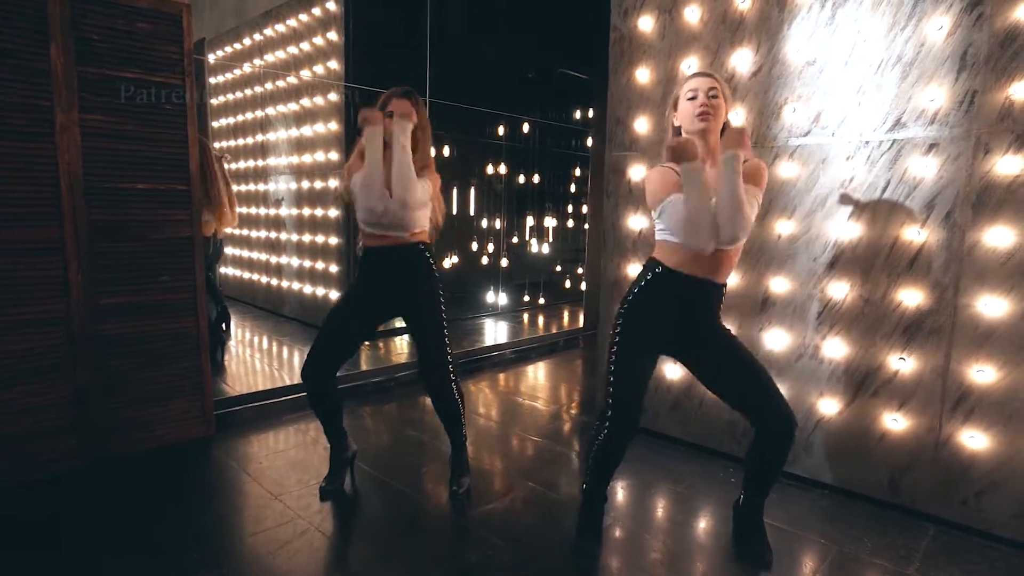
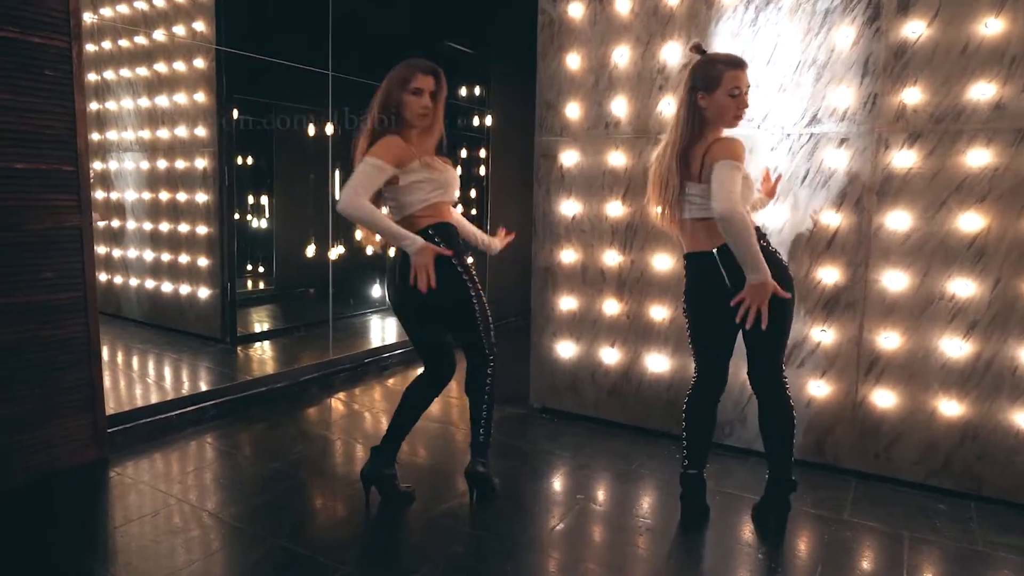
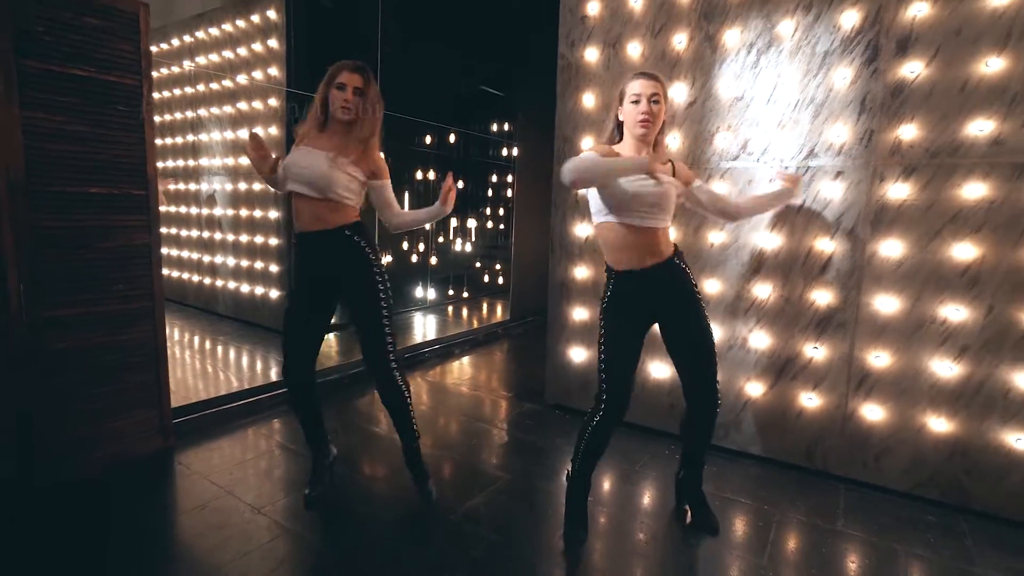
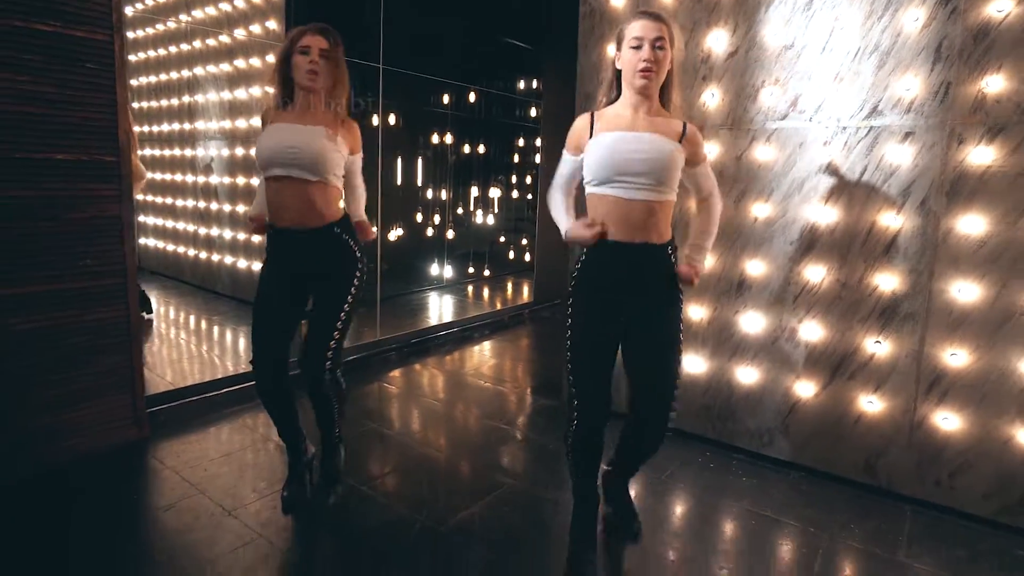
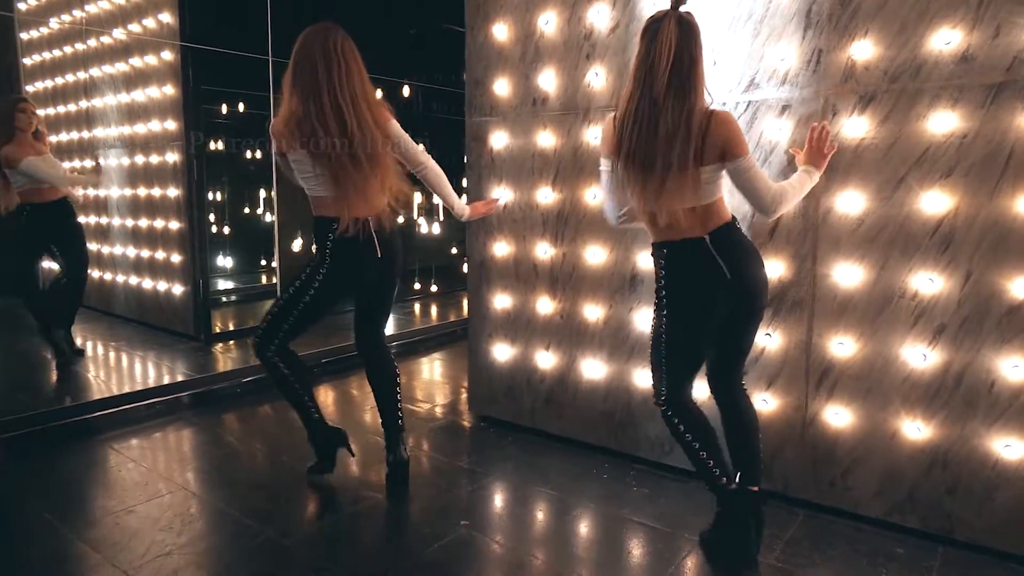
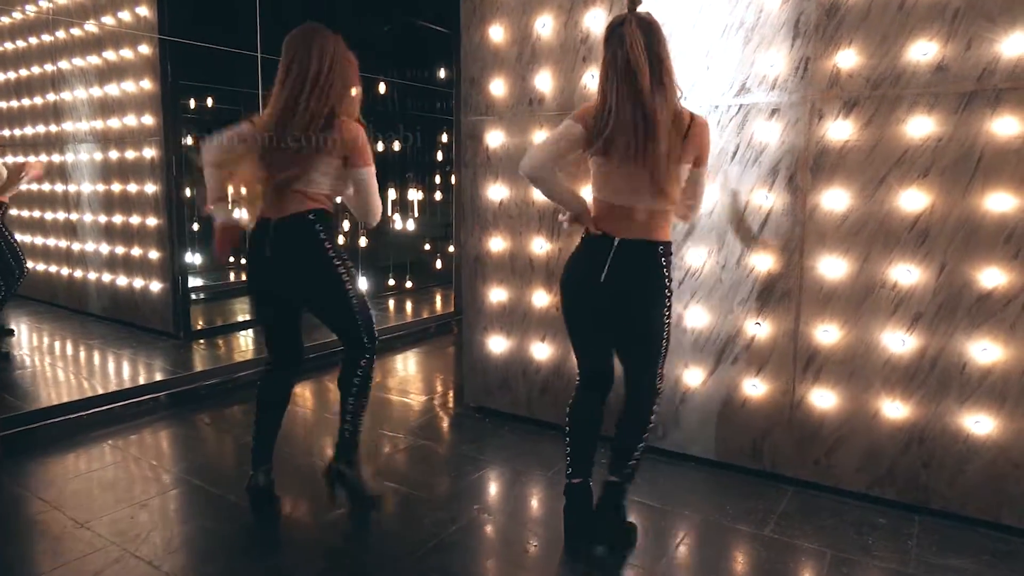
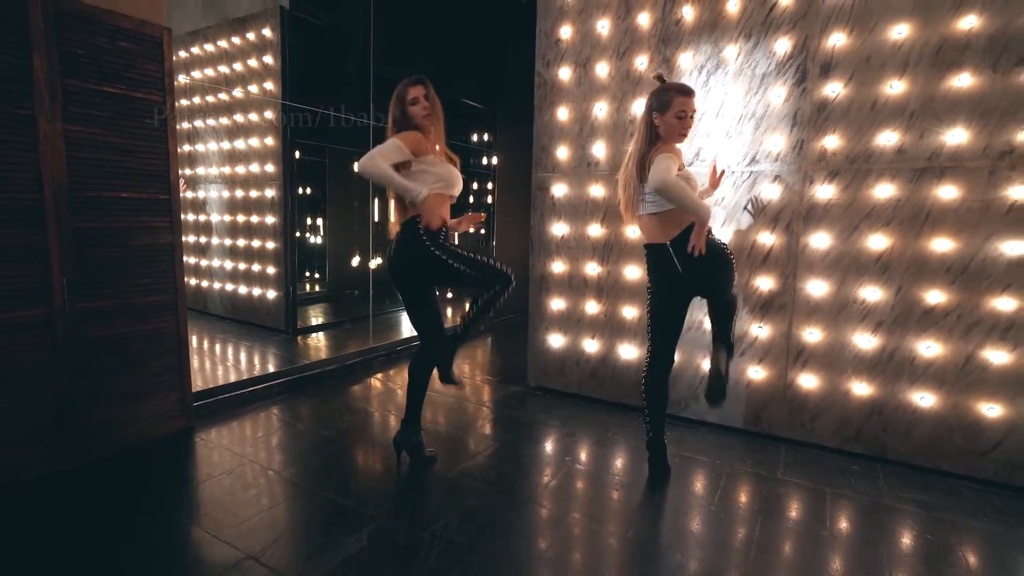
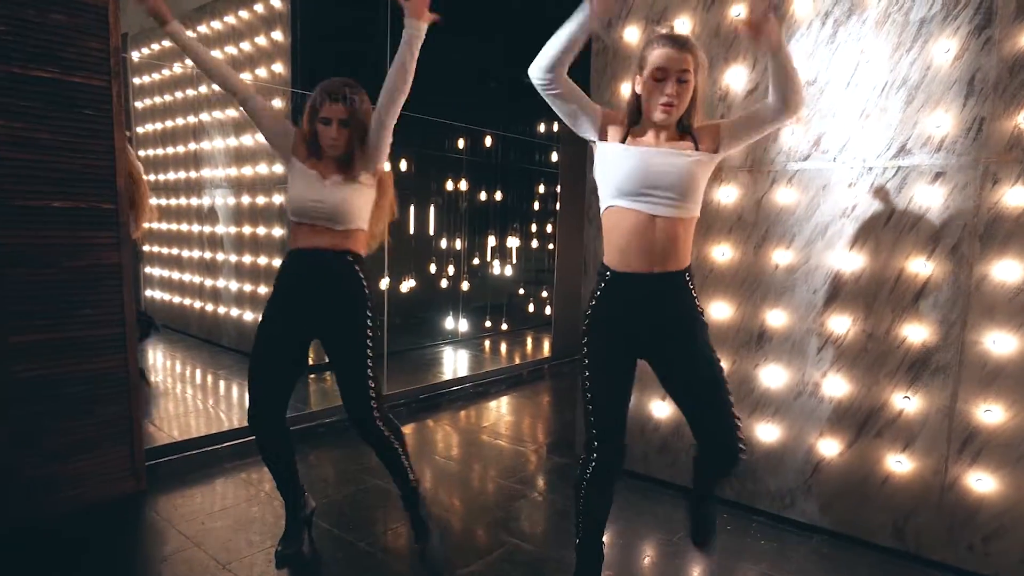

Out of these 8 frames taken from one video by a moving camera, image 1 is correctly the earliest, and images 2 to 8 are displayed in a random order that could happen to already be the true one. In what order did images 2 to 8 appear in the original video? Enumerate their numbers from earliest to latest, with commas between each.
8, 4, 3, 7, 2, 6, 5
